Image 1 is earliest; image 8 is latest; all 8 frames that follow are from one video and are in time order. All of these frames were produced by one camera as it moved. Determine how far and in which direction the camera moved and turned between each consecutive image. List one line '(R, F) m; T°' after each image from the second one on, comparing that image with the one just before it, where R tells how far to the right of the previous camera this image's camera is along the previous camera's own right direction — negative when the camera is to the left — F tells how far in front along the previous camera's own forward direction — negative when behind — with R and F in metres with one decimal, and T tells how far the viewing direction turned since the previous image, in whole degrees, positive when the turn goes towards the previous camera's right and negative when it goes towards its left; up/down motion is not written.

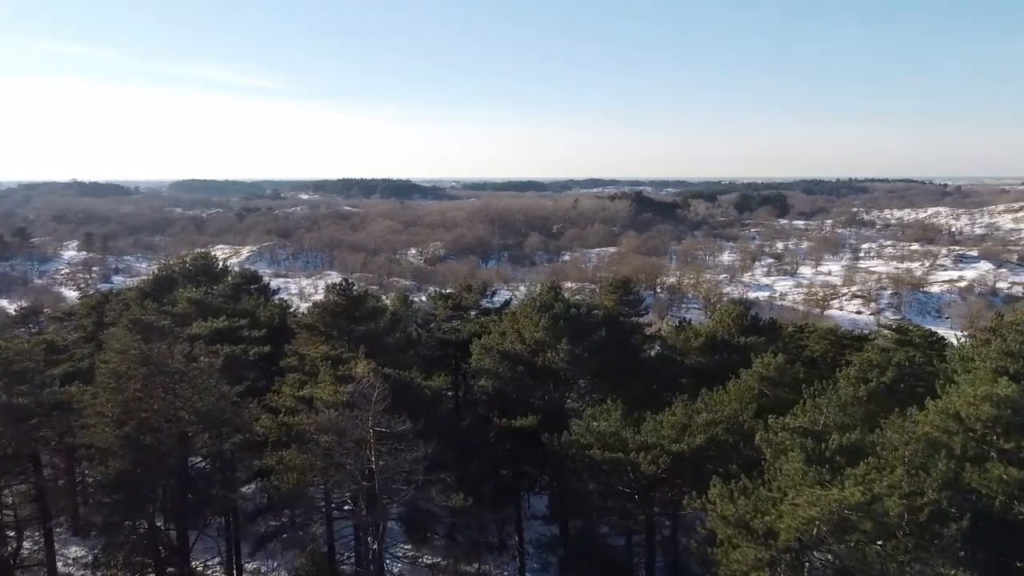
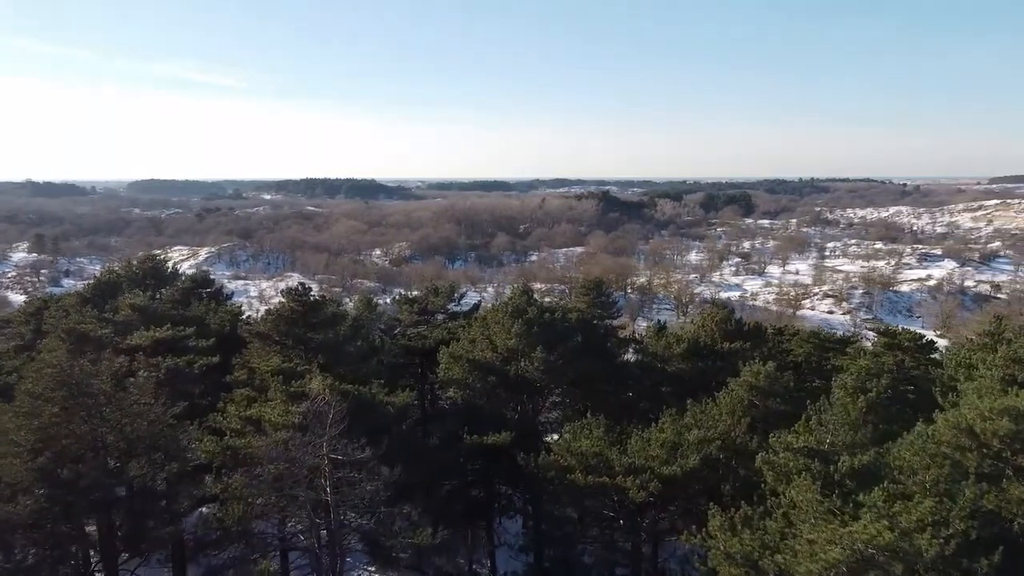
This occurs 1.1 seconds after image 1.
(-0.1, +1.0) m; +3°
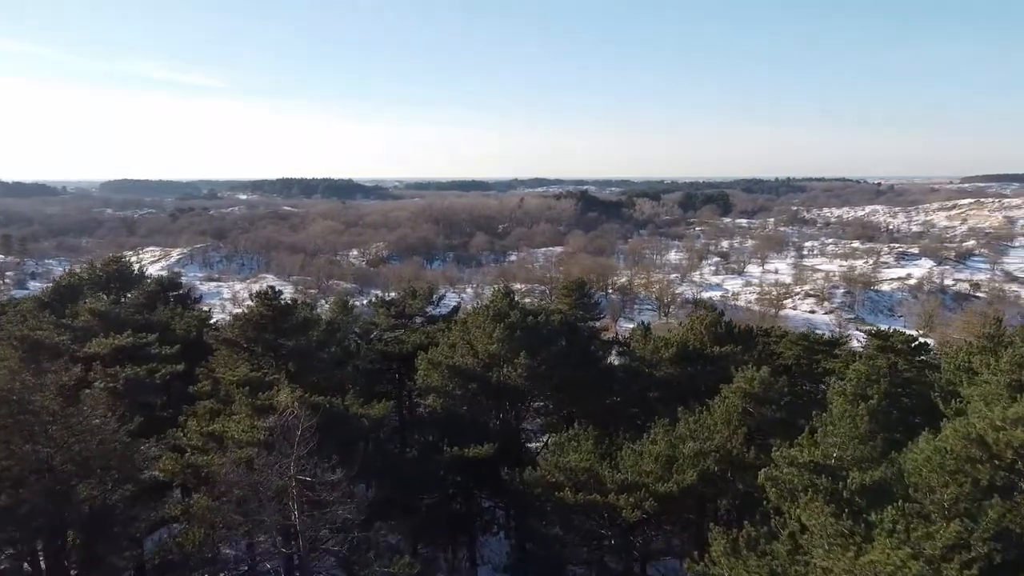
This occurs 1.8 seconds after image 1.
(-0.1, +0.6) m; +2°
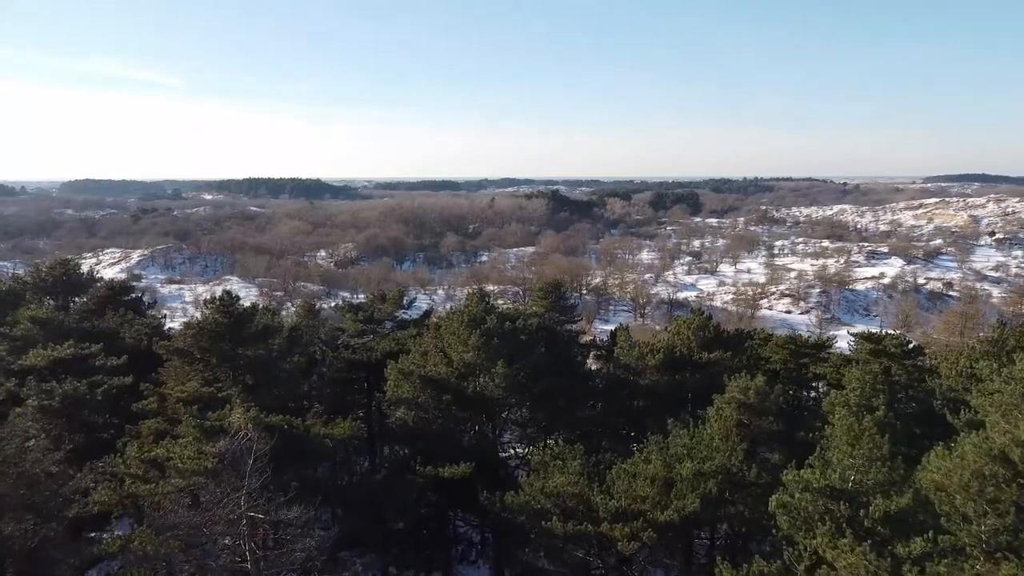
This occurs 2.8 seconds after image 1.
(-0.1, +0.8) m; +3°
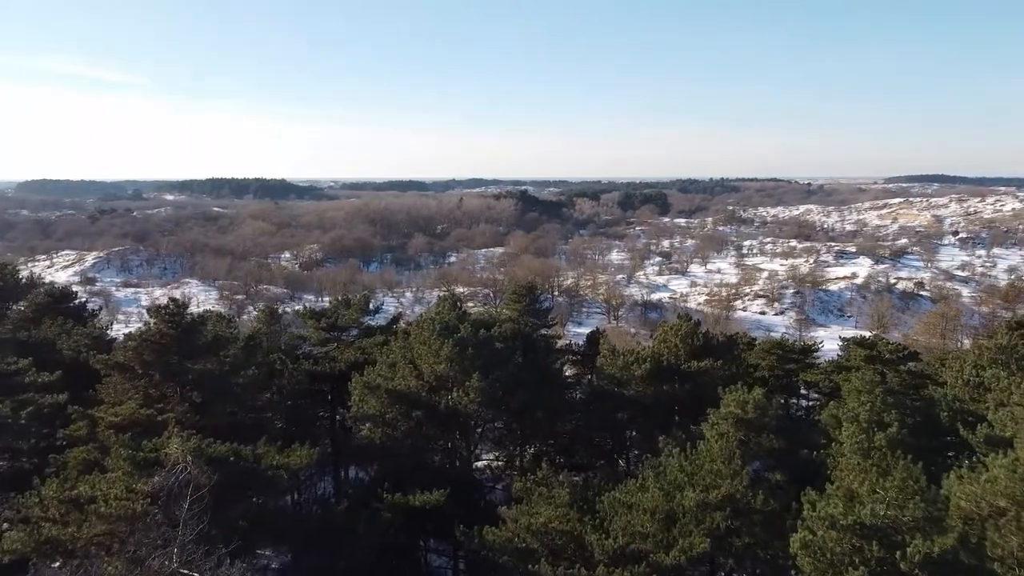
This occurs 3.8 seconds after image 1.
(-0.1, +0.9) m; +3°
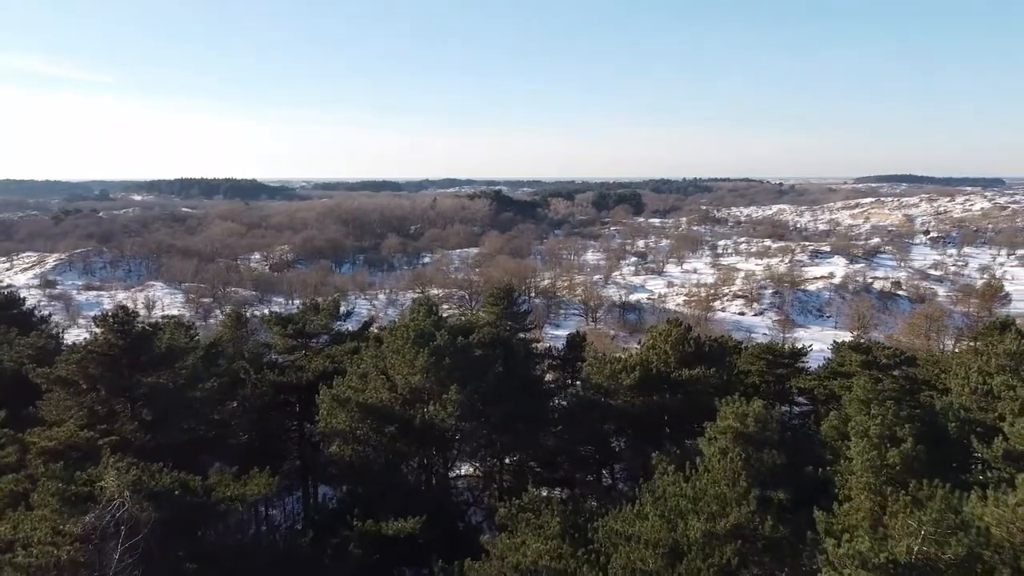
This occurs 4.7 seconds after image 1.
(-0.1, +0.7) m; +2°
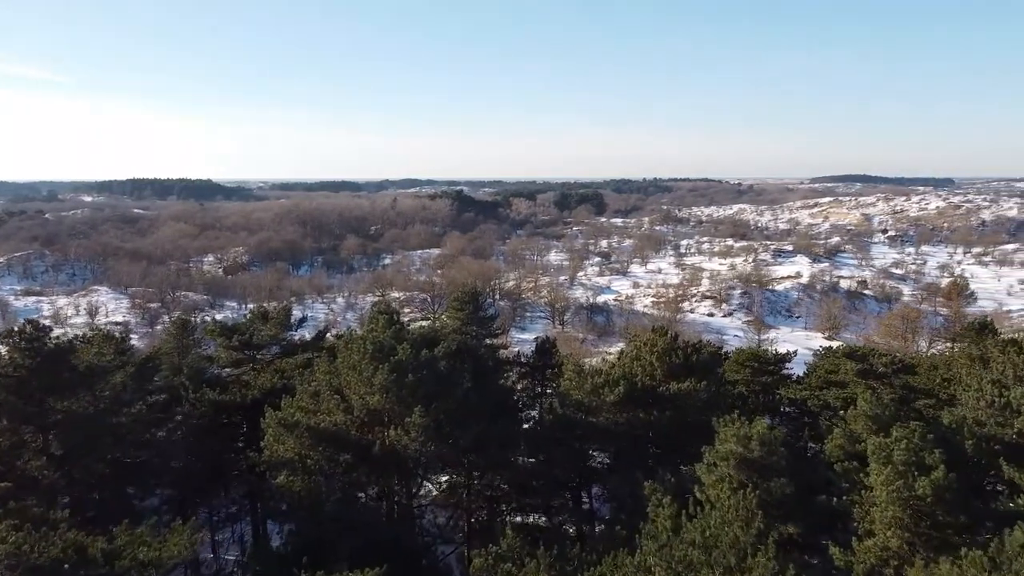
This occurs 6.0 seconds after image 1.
(-0.1, +1.1) m; +4°
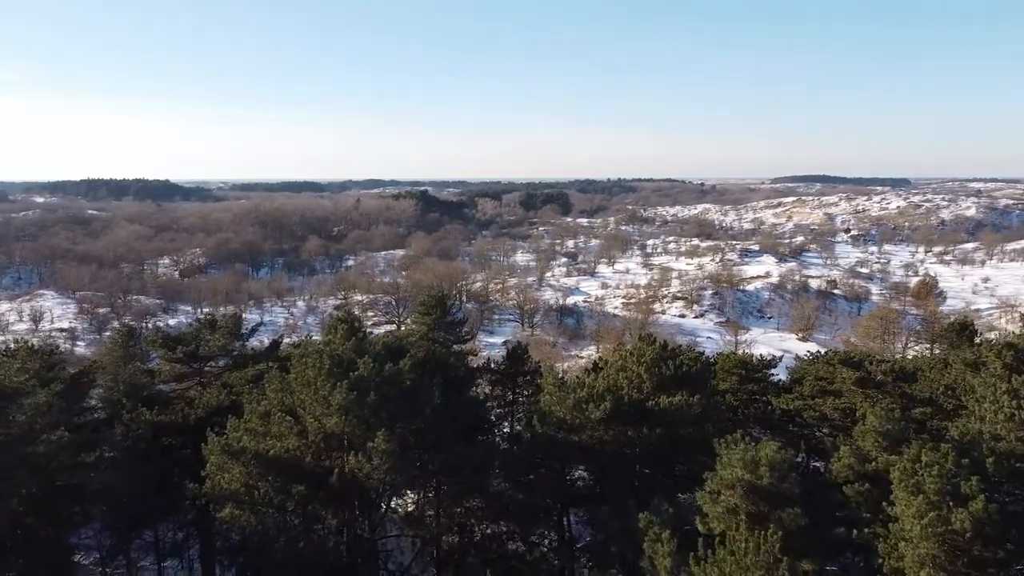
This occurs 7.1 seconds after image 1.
(-0.1, +0.9) m; +3°
